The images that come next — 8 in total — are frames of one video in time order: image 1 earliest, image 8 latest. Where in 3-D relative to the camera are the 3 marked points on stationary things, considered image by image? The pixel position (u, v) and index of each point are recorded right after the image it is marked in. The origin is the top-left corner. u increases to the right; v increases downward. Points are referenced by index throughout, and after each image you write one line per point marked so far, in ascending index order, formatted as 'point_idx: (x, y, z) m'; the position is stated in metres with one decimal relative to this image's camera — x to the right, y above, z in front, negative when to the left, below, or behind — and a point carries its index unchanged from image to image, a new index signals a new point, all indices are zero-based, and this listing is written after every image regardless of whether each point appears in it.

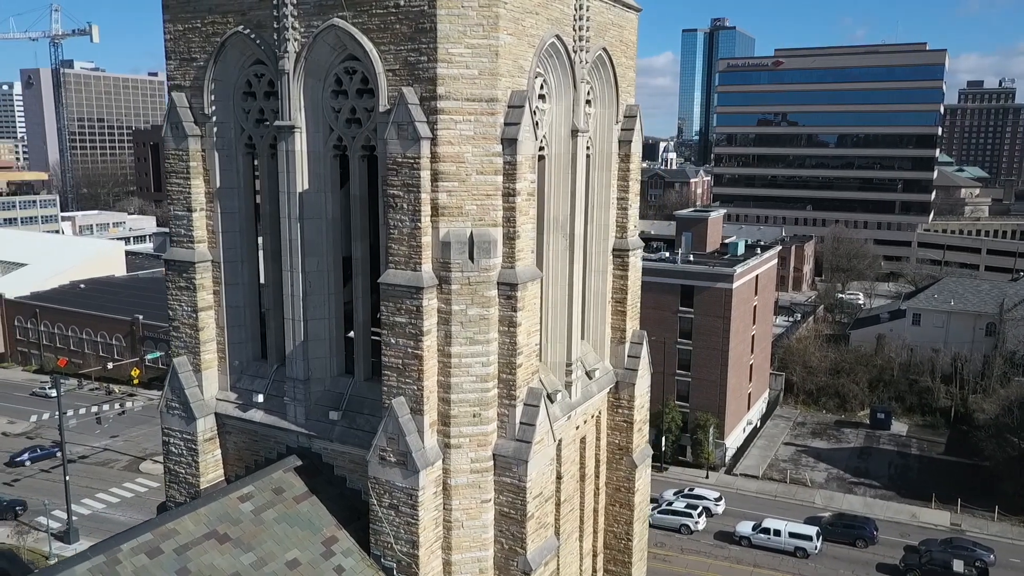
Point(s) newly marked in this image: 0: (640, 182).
0: (+2.6, +2.1, +15.5) m
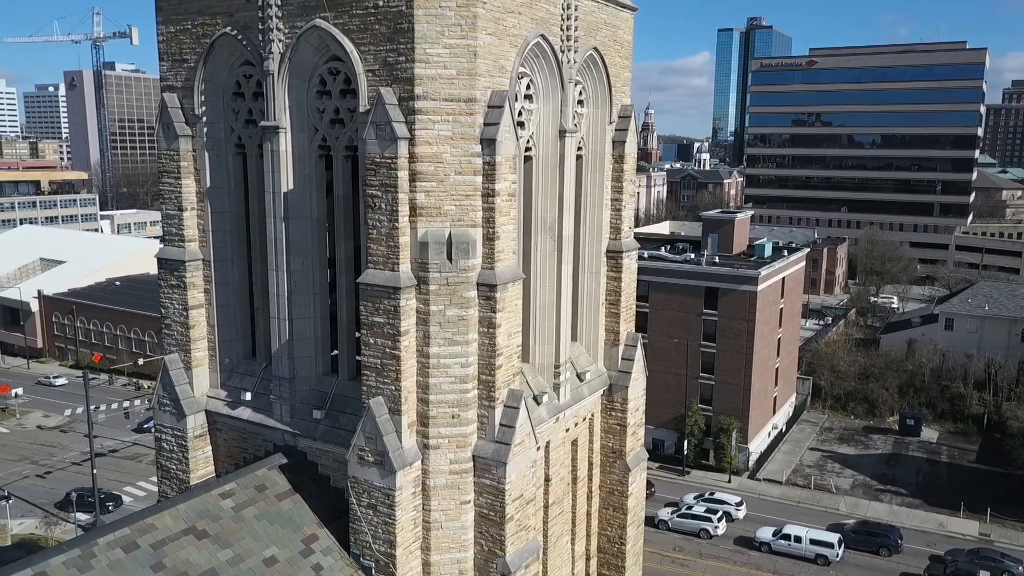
0: (+2.5, +2.1, +15.4) m
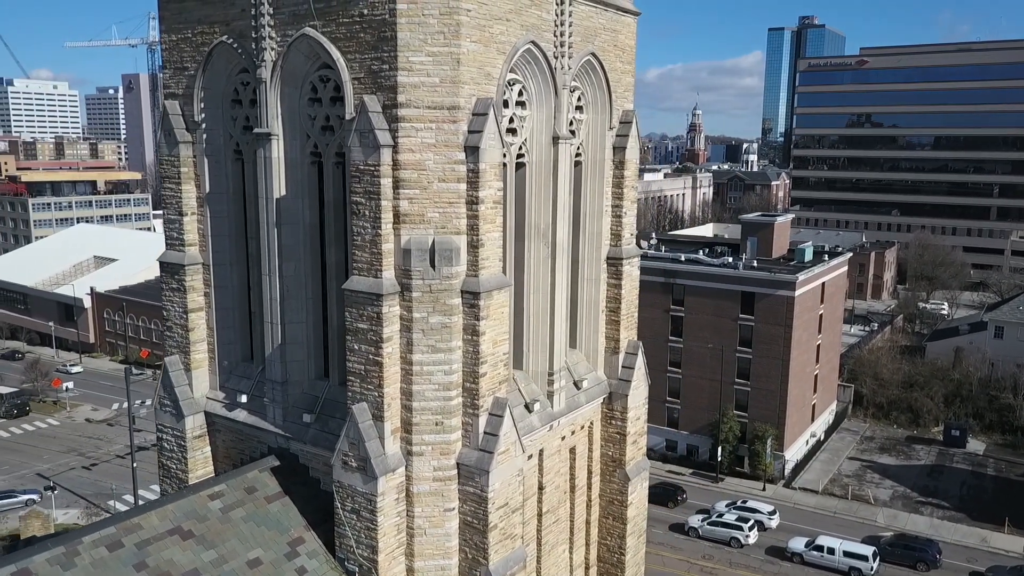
0: (+2.5, +2.0, +15.2) m
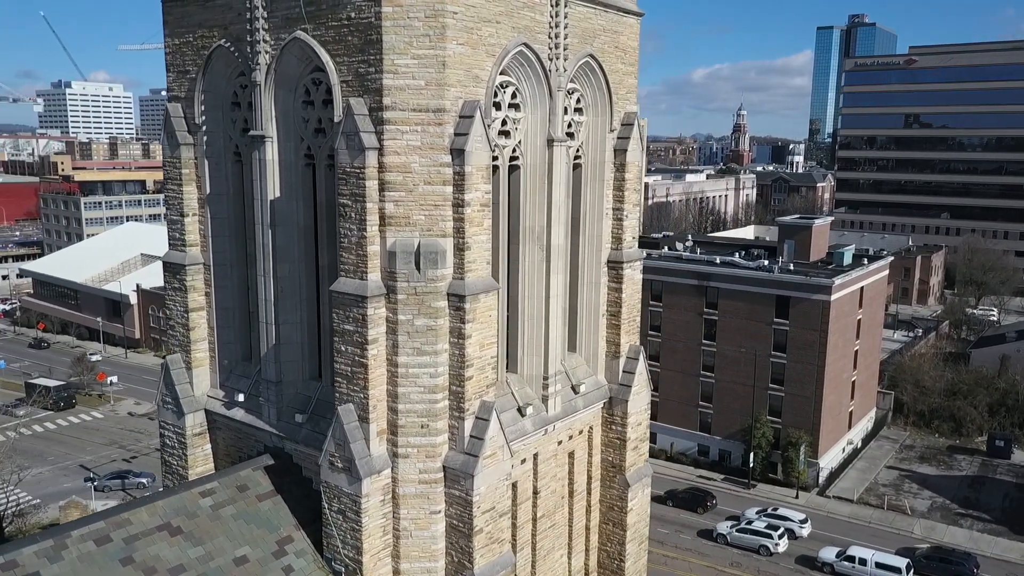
0: (+2.5, +1.9, +15.0) m
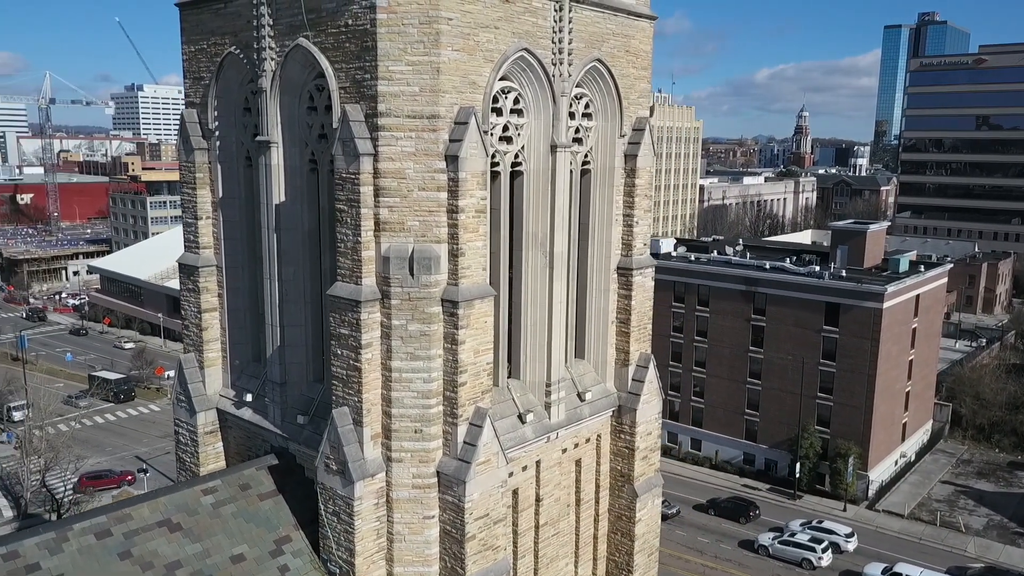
0: (+2.7, +1.7, +14.8) m
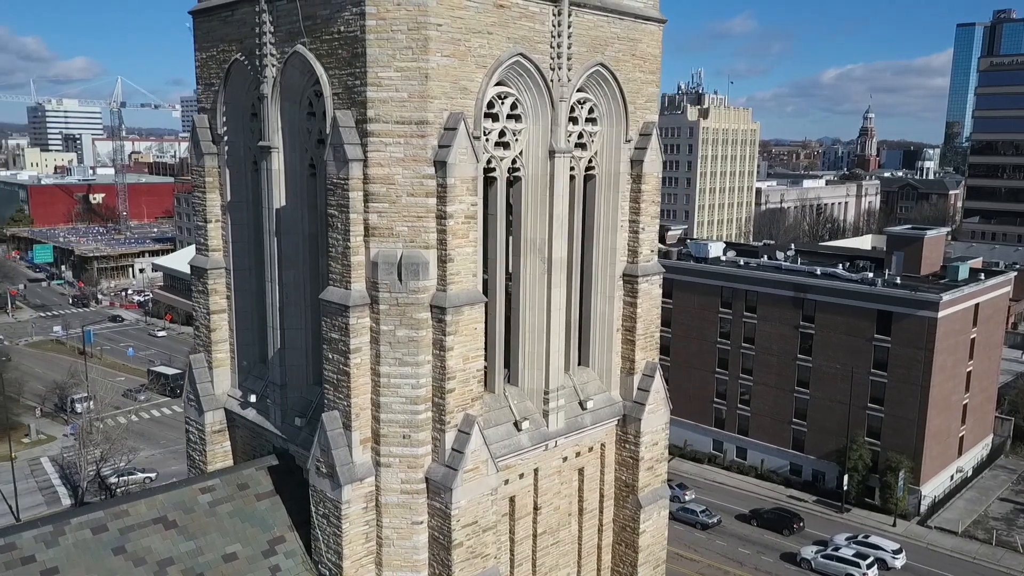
0: (+2.8, +1.6, +14.5) m
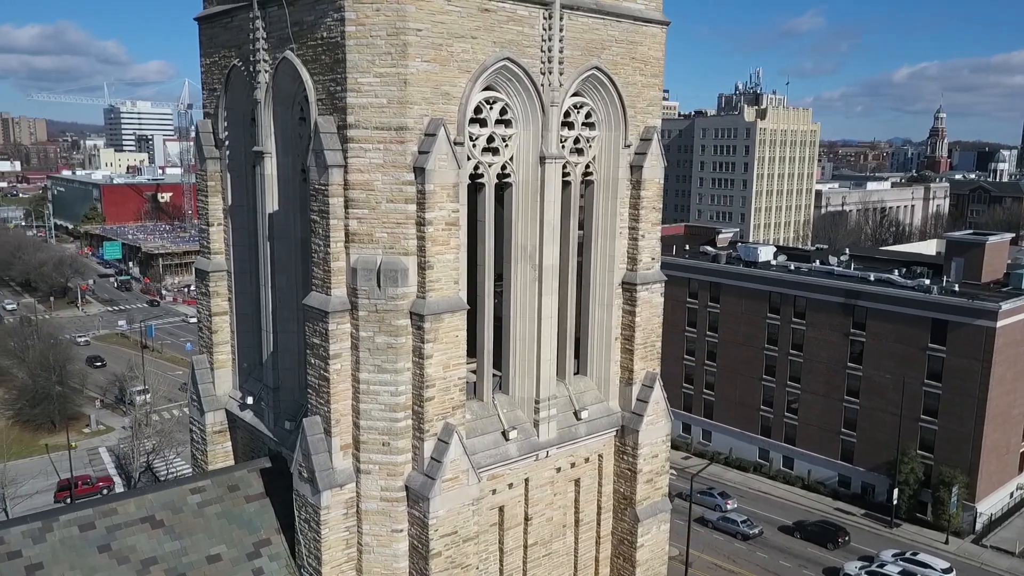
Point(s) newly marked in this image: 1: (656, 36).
0: (+2.7, +1.4, +14.2) m
1: (+2.6, +4.6, +13.9) m
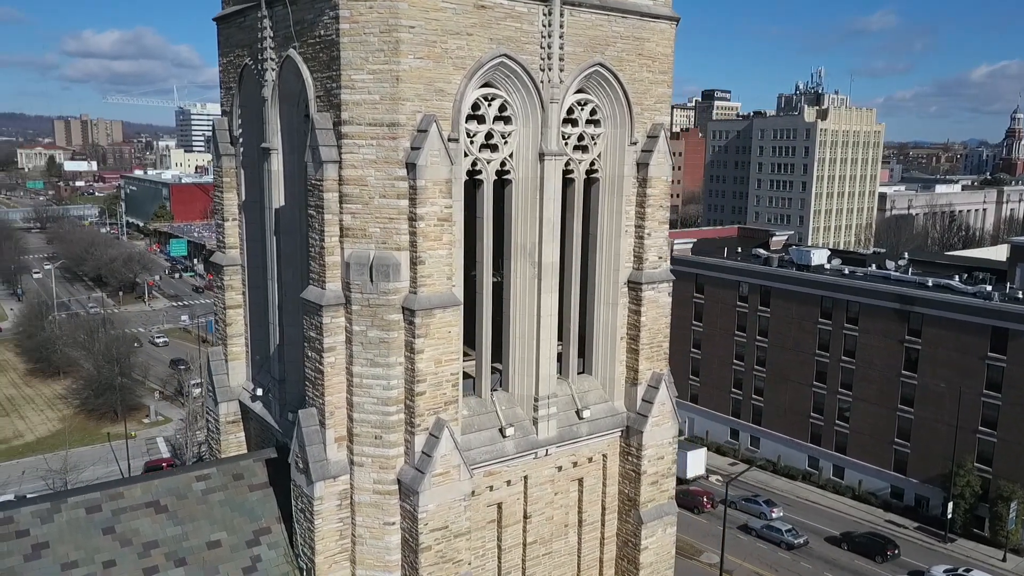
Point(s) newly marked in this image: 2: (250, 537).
0: (+2.8, +1.4, +14.0) m
1: (+2.7, +4.6, +13.7) m
2: (-4.3, -4.1, +12.6) m
